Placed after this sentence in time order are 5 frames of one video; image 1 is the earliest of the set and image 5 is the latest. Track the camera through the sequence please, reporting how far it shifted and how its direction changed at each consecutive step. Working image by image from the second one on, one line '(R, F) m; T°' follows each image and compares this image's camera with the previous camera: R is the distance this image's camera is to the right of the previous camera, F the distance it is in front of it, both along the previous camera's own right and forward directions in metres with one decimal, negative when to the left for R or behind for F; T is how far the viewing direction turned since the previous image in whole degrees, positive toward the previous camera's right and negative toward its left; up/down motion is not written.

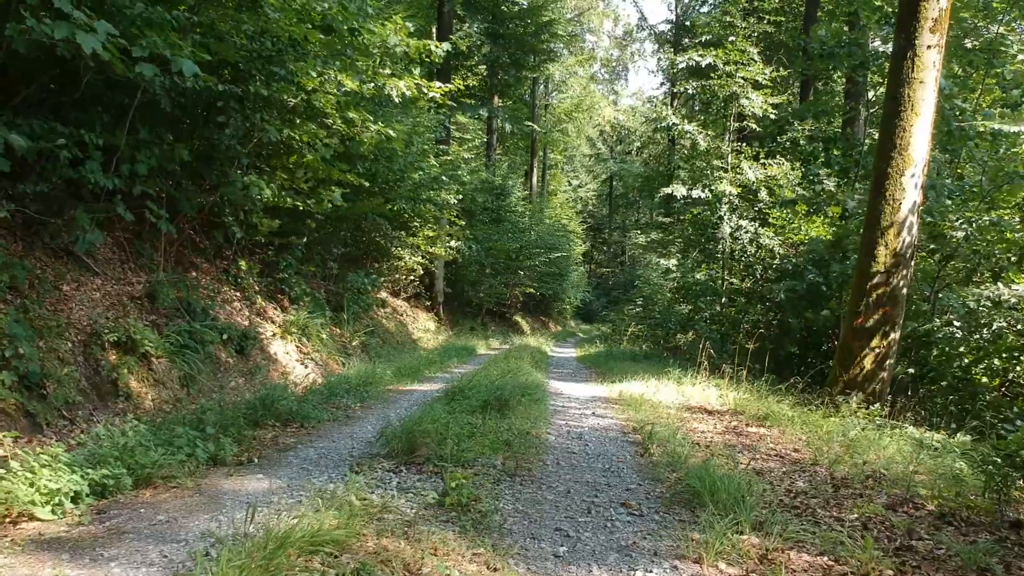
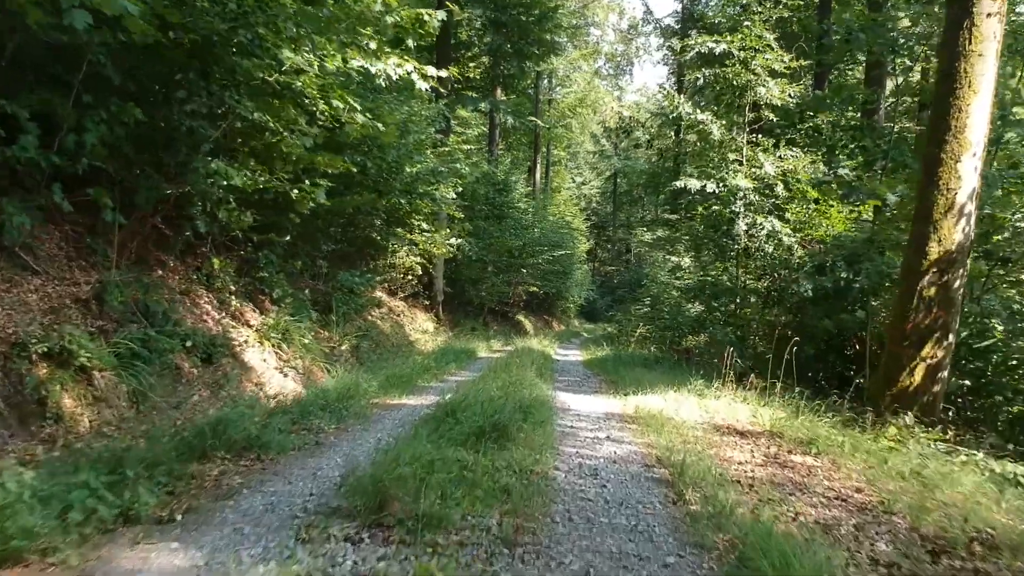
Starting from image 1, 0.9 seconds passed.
(0.0, +0.8) m; 0°
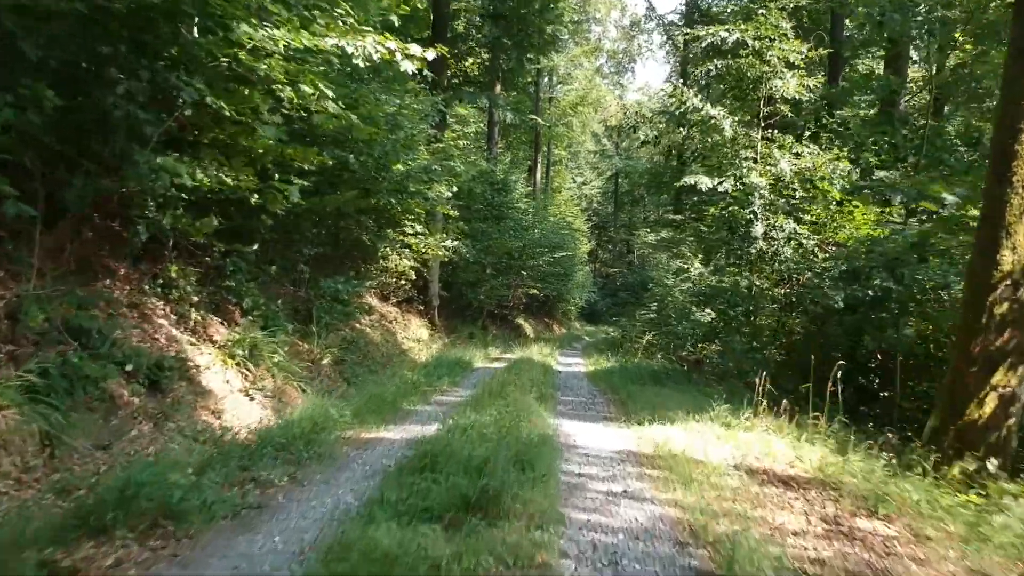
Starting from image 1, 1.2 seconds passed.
(0.0, +0.8) m; 0°
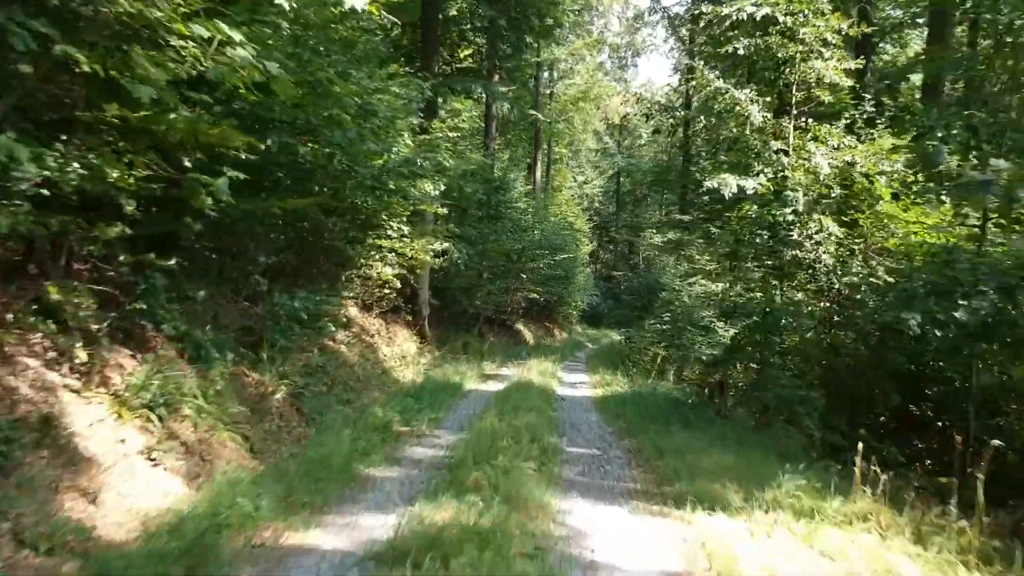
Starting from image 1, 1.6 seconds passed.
(0.0, +1.6) m; 0°
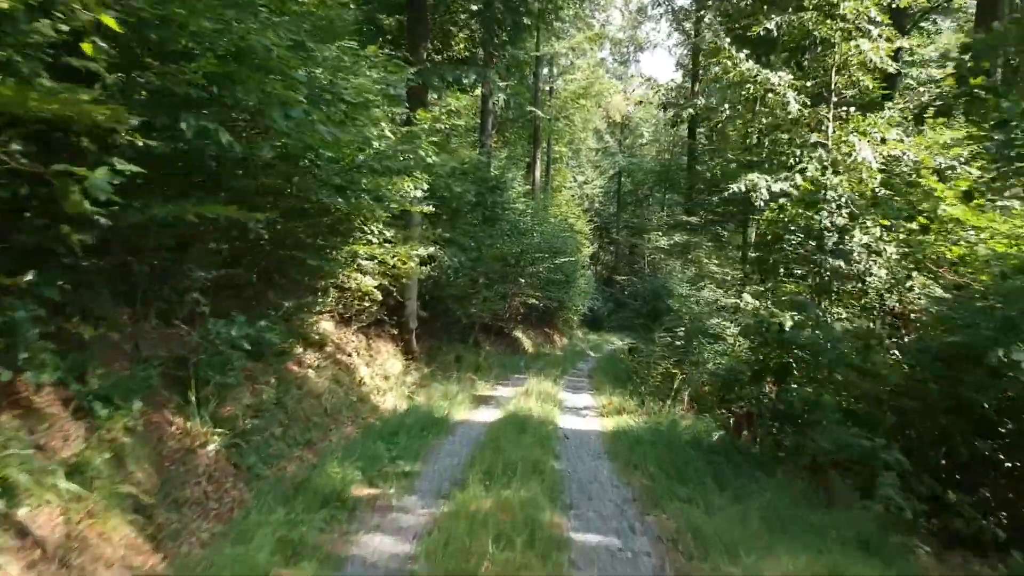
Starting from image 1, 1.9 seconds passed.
(0.0, +1.5) m; 0°
